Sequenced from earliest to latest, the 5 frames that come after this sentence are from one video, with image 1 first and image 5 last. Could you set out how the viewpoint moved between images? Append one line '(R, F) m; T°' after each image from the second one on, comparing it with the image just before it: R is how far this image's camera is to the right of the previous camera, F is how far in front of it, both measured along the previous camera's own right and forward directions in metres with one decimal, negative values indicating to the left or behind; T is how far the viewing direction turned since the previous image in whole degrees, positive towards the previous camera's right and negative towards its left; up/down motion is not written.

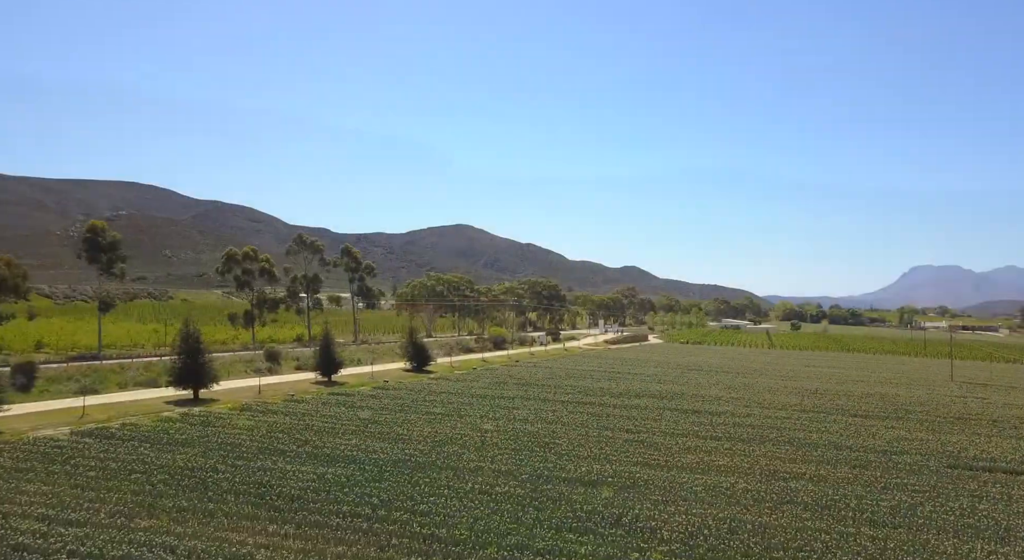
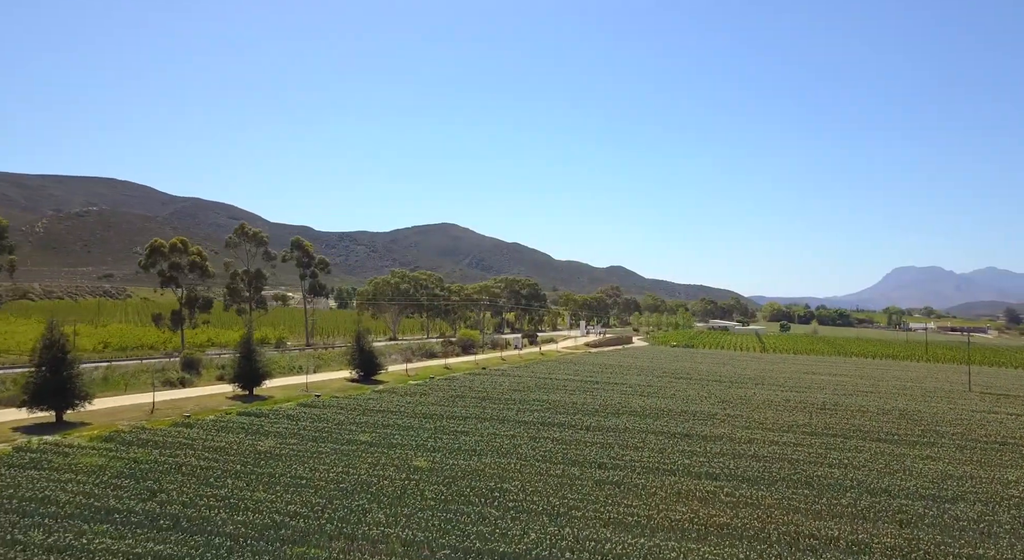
(+1.6, +8.0) m; +1°
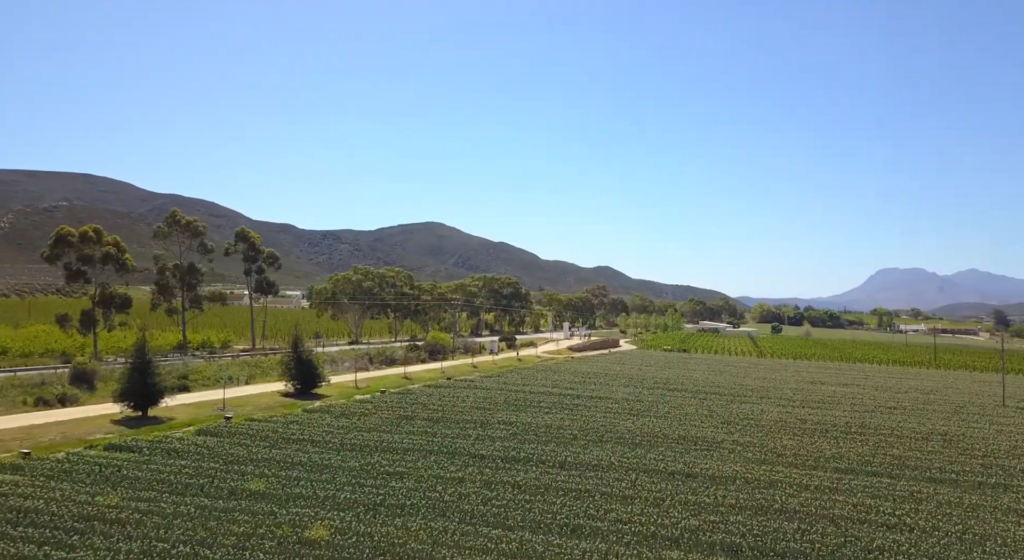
(+1.2, +8.3) m; +1°
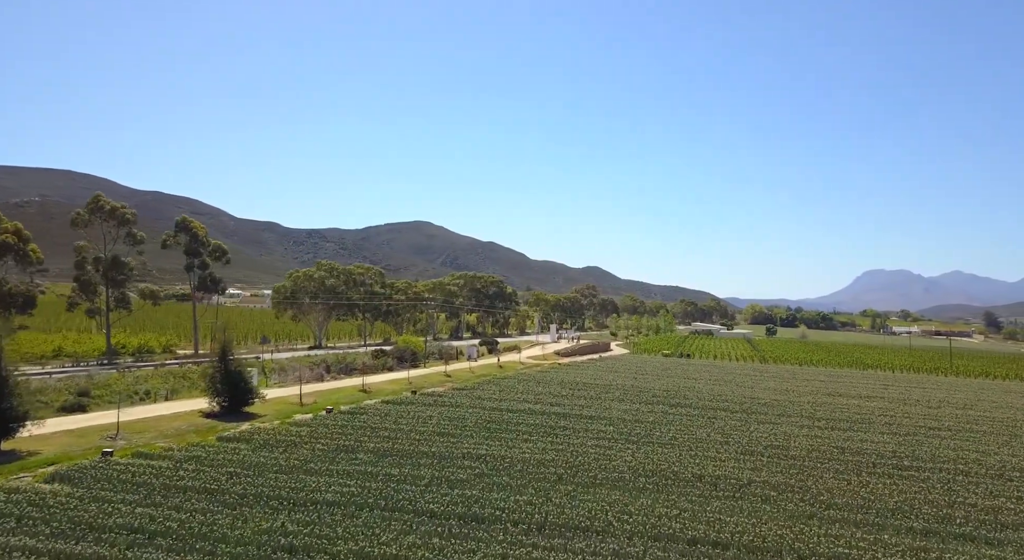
(+0.7, +8.0) m; +1°
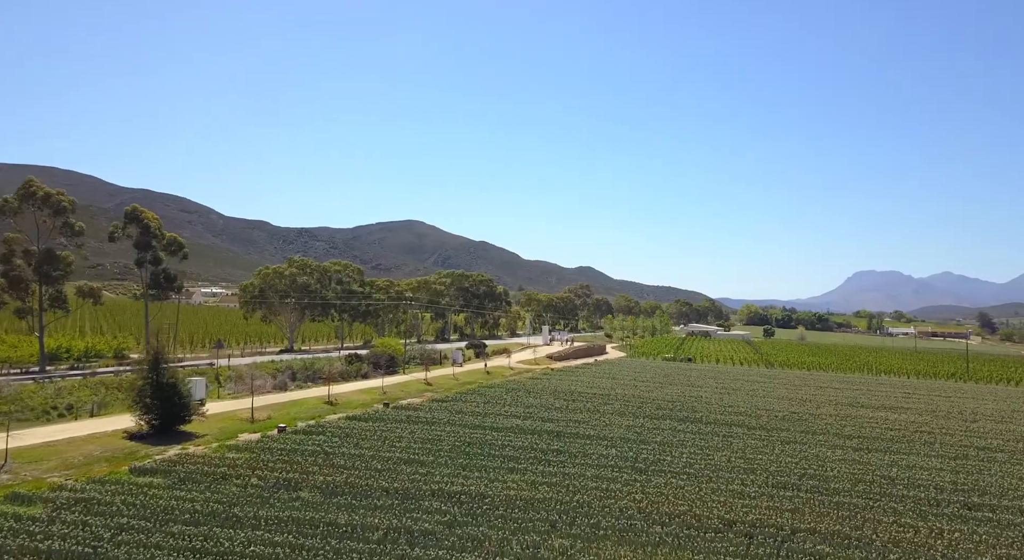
(+0.3, +5.8) m; +1°
